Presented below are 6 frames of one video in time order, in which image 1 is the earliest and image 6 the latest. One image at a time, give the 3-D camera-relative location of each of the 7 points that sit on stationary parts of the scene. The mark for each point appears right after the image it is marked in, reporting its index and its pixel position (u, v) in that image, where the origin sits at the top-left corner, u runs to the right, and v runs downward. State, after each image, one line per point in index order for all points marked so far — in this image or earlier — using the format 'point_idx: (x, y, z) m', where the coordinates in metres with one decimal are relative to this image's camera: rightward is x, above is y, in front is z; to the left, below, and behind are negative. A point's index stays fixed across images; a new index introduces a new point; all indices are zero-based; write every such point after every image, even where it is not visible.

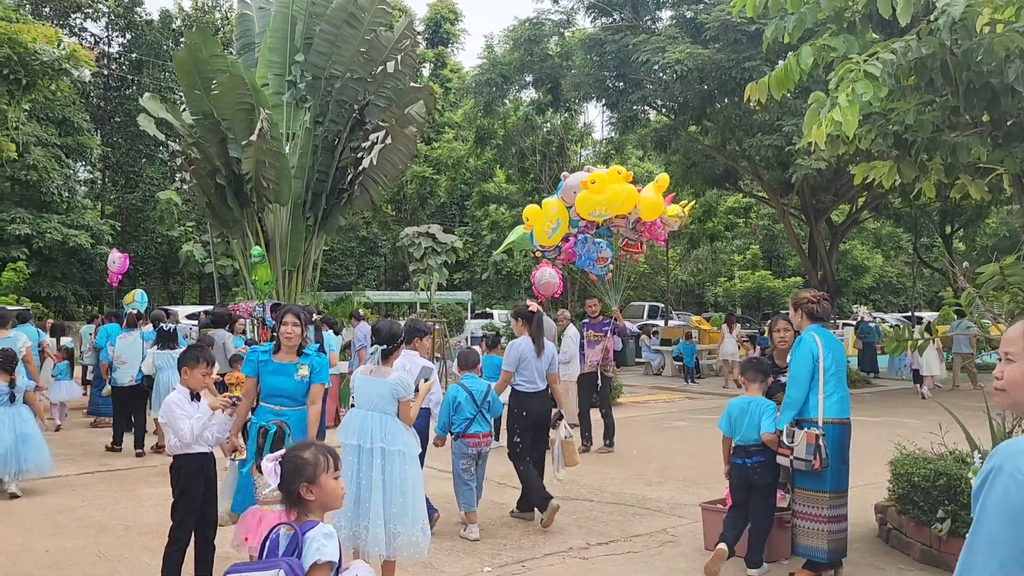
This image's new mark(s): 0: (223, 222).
0: (-4.4, +1.0, +12.8) m
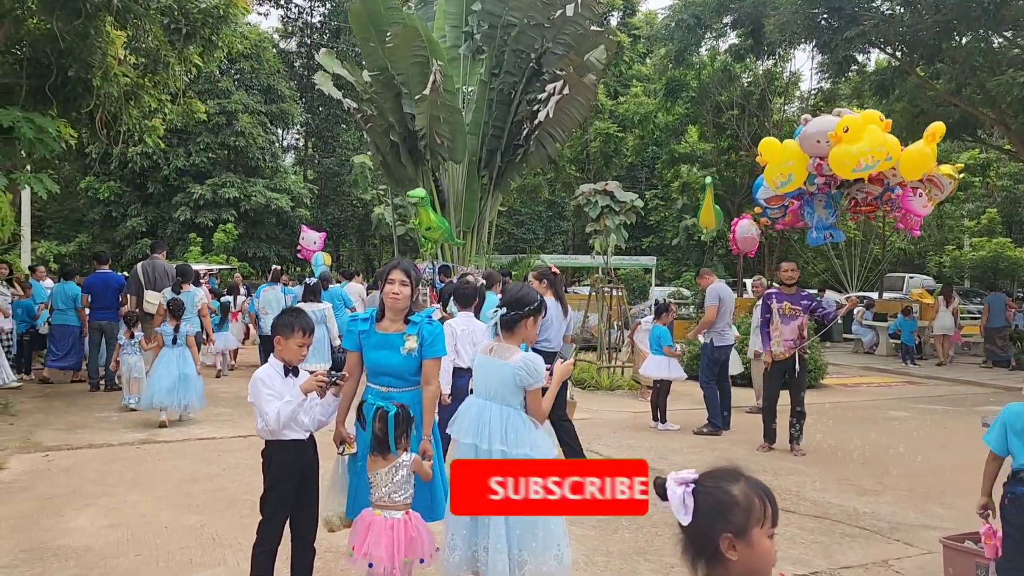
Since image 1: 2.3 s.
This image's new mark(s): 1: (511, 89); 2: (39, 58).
0: (-1.7, +1.6, +12.4) m
1: (0.0, +2.9, +12.1) m
2: (-4.4, +2.1, +7.8) m
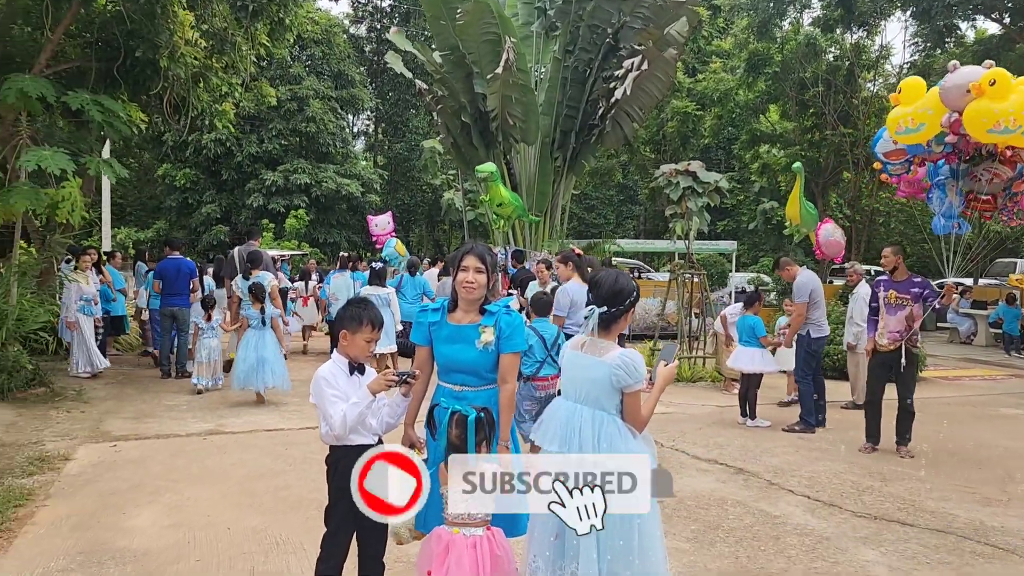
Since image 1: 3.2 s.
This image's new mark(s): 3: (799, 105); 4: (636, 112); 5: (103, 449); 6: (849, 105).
0: (-0.6, +1.8, +12.1) m
1: (+1.0, +3.0, +11.6) m
2: (-3.7, +2.3, +7.7) m
3: (+5.6, +3.5, +16.3) m
4: (+1.7, +2.3, +11.2) m
5: (-2.9, -1.1, +5.9) m
6: (+6.2, +3.4, +15.5) m
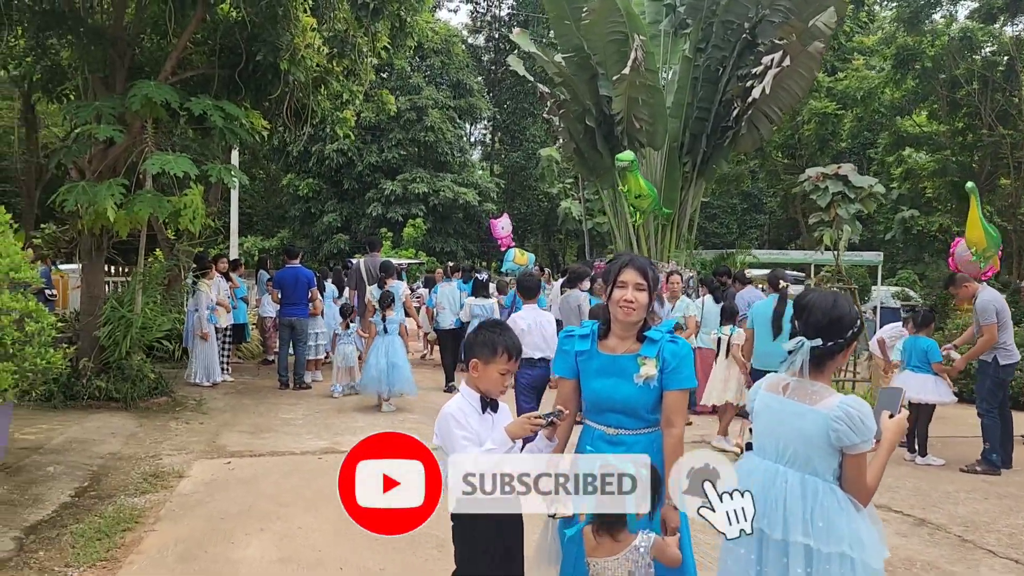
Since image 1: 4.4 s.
0: (+1.1, +1.6, +11.5) m
1: (+2.7, +2.9, +10.8) m
2: (-2.5, +2.2, +7.6) m
3: (+7.8, +3.3, +14.9) m
4: (+3.3, +2.2, +10.3) m
5: (-2.0, -1.2, +5.7) m
6: (+8.4, +3.1, +14.0) m
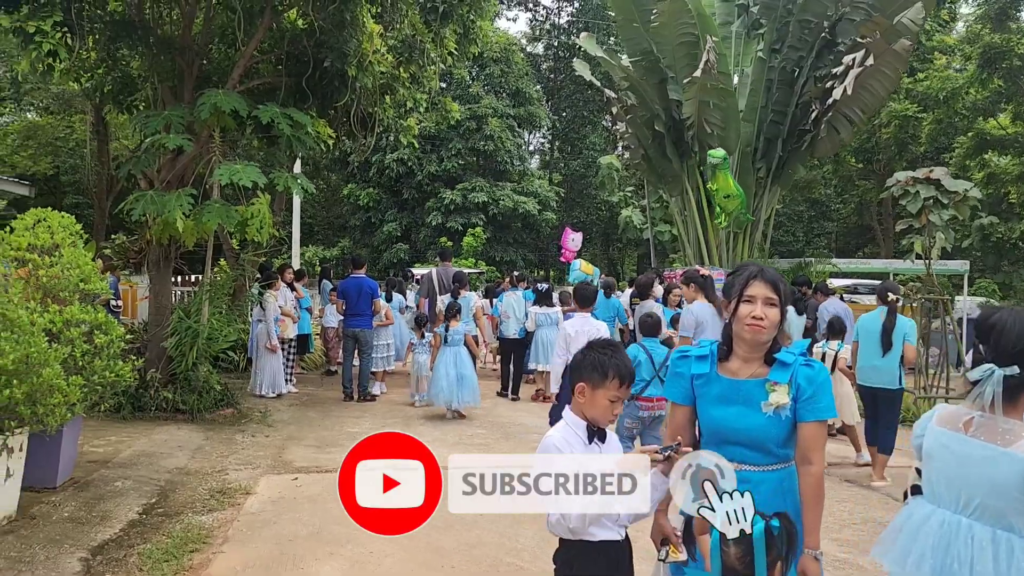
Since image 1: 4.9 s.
0: (+2.0, +1.5, +11.2) m
1: (+3.5, +2.7, +10.4) m
2: (-1.9, +2.1, +7.5) m
3: (+8.9, +3.1, +14.1) m
4: (+4.0, +2.0, +9.9) m
5: (-1.5, -1.3, +5.5) m
6: (+9.4, +2.9, +13.2) m
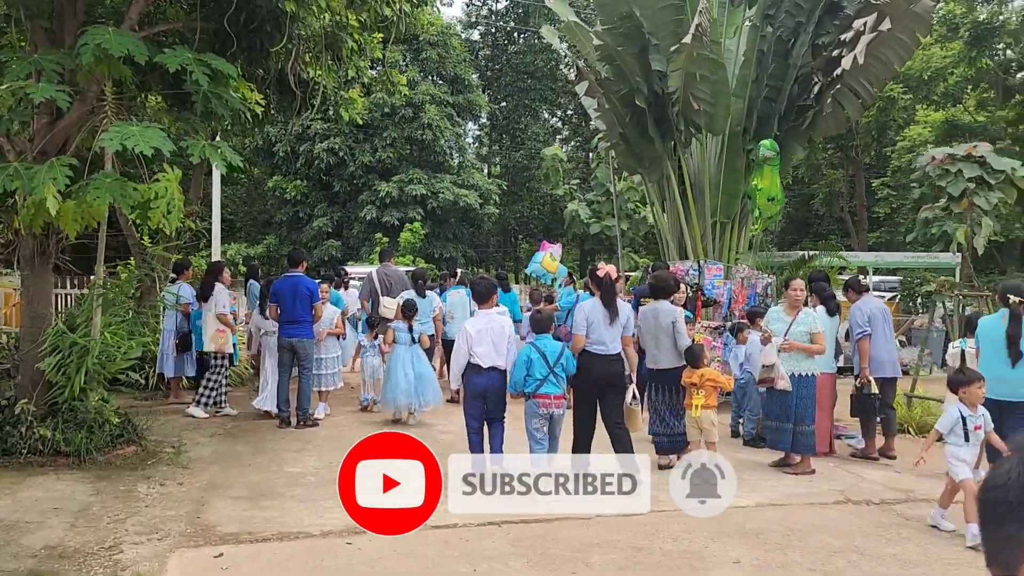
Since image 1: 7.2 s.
0: (+1.5, +1.5, +9.9) m
1: (+3.1, +2.8, +9.2) m
2: (-2.1, +2.1, +5.8) m
3: (+8.1, +3.2, +13.4) m
4: (+3.7, +2.1, +8.7) m
5: (-1.4, -1.3, +4.0) m
6: (+8.7, +3.0, +12.5) m
